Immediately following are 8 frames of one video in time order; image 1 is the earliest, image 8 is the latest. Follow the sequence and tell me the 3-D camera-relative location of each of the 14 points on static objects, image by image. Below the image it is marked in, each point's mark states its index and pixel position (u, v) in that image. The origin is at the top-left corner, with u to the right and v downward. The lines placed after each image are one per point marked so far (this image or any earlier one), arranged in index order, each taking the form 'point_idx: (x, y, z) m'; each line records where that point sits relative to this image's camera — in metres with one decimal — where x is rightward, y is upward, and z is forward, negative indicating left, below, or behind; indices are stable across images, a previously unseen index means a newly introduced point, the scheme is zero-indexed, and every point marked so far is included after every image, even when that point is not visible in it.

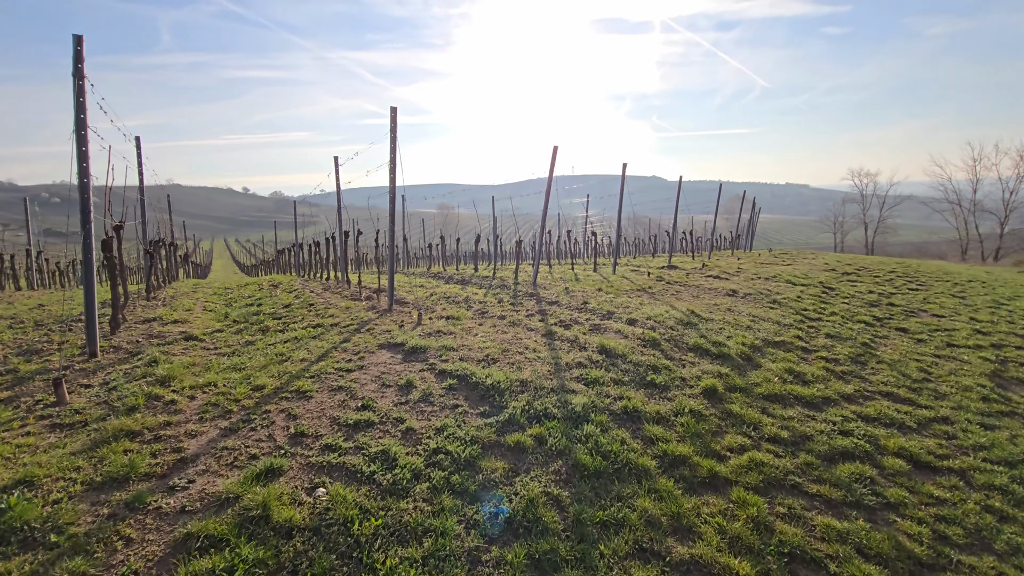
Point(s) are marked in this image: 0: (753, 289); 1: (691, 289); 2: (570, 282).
0: (+5.8, 0.0, +12.4) m
1: (+4.2, -0.1, +12.3) m
2: (+1.5, +0.1, +13.6) m
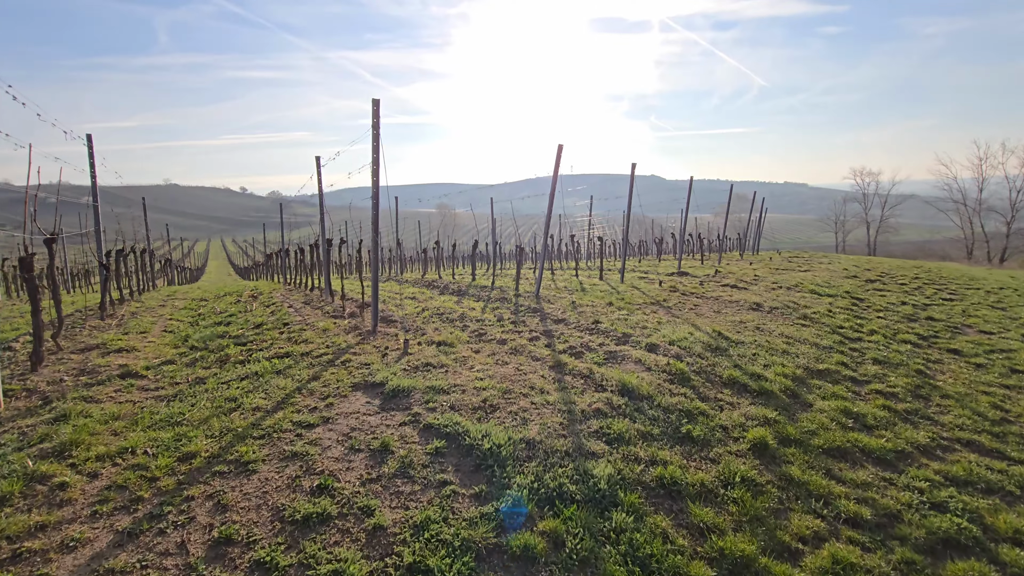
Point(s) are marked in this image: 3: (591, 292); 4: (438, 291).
0: (+5.8, -0.3, +11.3) m
1: (+4.3, -0.3, +11.2) m
2: (+1.5, -0.2, +12.5) m
3: (+2.0, -0.1, +12.7) m
4: (-2.0, -0.1, +14.0) m
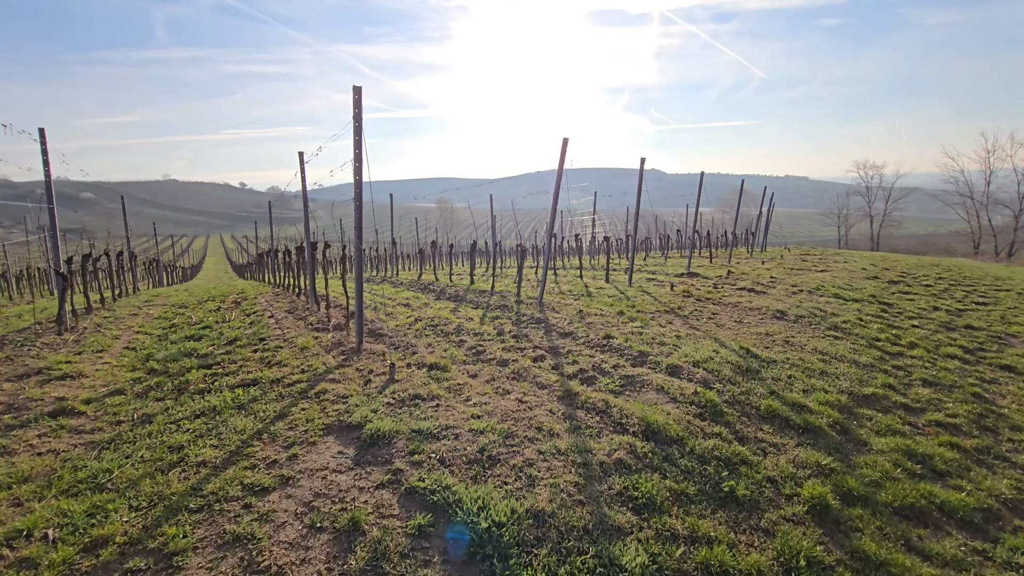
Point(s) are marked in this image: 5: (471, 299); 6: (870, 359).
0: (+5.8, -0.4, +10.4) m
1: (+4.3, -0.5, +10.3) m
2: (+1.6, -0.3, +11.6) m
3: (+2.0, -0.2, +11.8) m
4: (-2.0, -0.2, +13.1) m
5: (-0.9, -0.3, +11.9) m
6: (+5.2, -1.0, +7.6) m
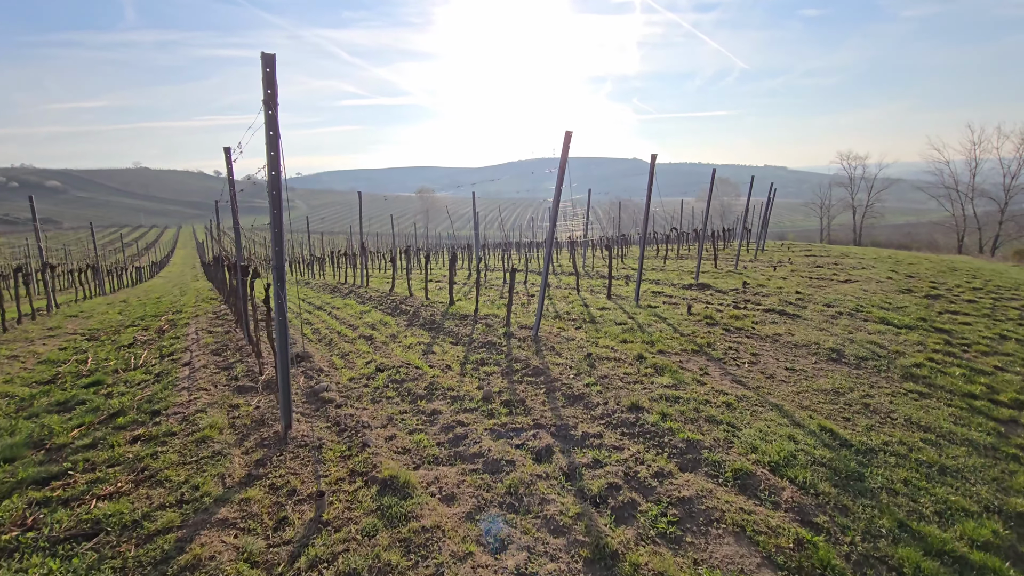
0: (+5.7, -0.9, +8.5) m
1: (+4.1, -1.0, +8.3) m
2: (+1.3, -0.8, +9.5) m
3: (+1.8, -0.7, +9.7) m
4: (-2.3, -0.7, +10.9) m
5: (-1.2, -0.8, +9.7) m
6: (+5.1, -1.6, +5.6) m
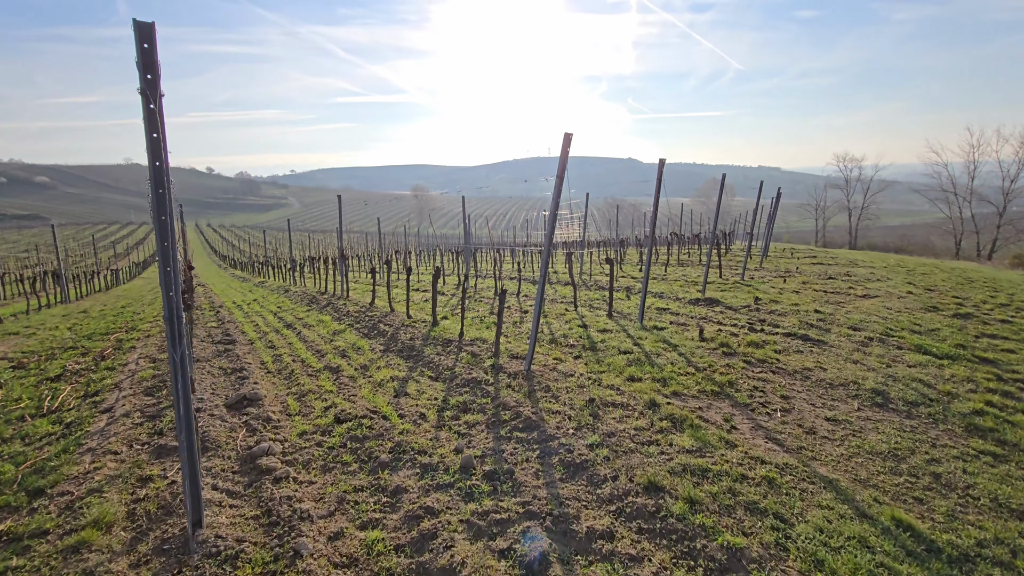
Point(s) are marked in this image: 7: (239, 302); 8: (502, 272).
0: (+5.5, -1.3, +7.3) m
1: (+3.9, -1.4, +7.1) m
2: (+1.2, -1.2, +8.3) m
3: (+1.6, -1.1, +8.5) m
4: (-2.5, -1.1, +9.6) m
5: (-1.4, -1.1, +8.5) m
6: (+5.0, -2.0, +4.4) m
7: (-9.5, -0.5, +18.1) m
8: (-0.3, +0.6, +19.0) m
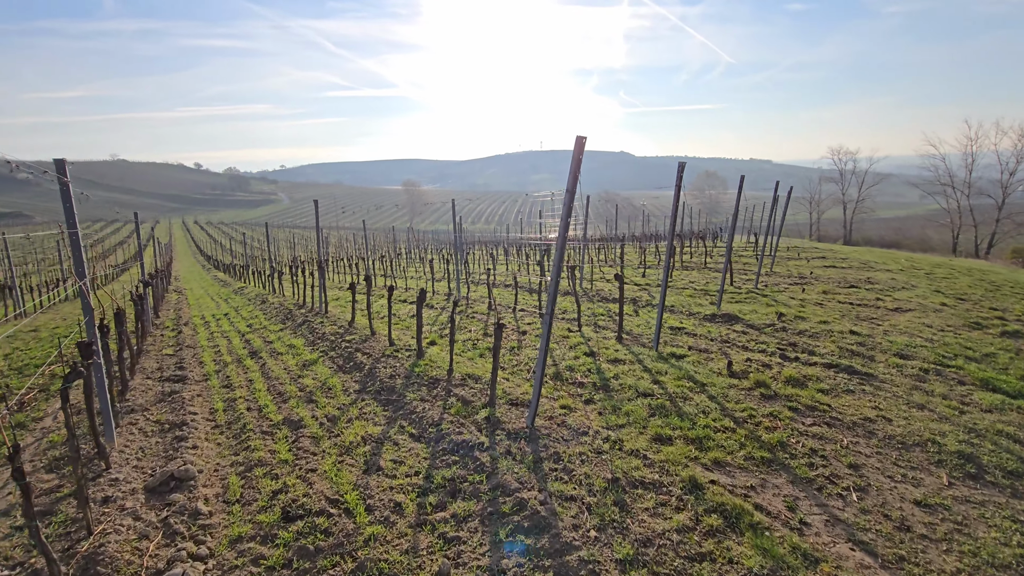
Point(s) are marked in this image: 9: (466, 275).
0: (+5.5, -1.8, +6.0) m
1: (+3.9, -1.8, +5.8) m
2: (+1.2, -1.6, +6.9) m
3: (+1.6, -1.5, +7.1) m
4: (-2.5, -1.5, +8.2) m
5: (-1.4, -1.6, +7.0) m
6: (+5.0, -2.5, +3.1) m
7: (-9.7, -0.9, +16.5) m
8: (-0.5, +0.2, +17.6) m
9: (-1.7, +0.5, +19.6) m
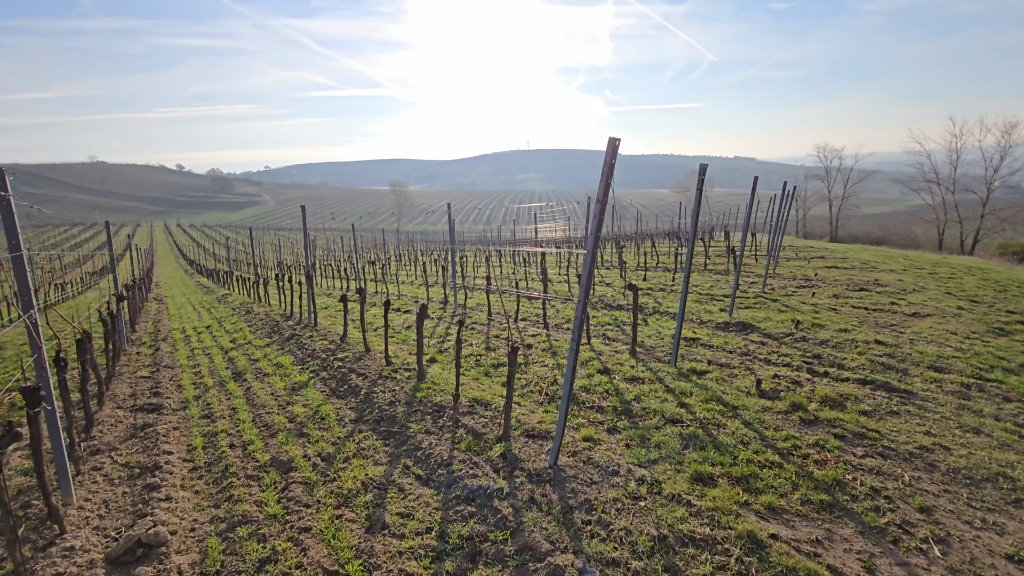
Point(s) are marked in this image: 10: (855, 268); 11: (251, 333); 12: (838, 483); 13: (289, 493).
0: (+5.7, -1.9, +5.4) m
1: (+4.2, -2.0, +5.1) m
2: (+1.4, -1.8, +6.2) m
3: (+1.8, -1.7, +6.5) m
4: (-2.3, -1.8, +7.4) m
5: (-1.2, -1.8, +6.3) m
6: (+5.3, -2.6, +2.5) m
7: (-9.7, -1.2, +15.6) m
8: (-0.6, 0.0, +16.8) m
9: (-1.8, +0.2, +18.8) m
10: (+13.3, +0.8, +20.1) m
11: (-7.0, -1.2, +13.9) m
12: (+3.3, -1.9, +5.2) m
13: (-2.3, -2.1, +5.4) m
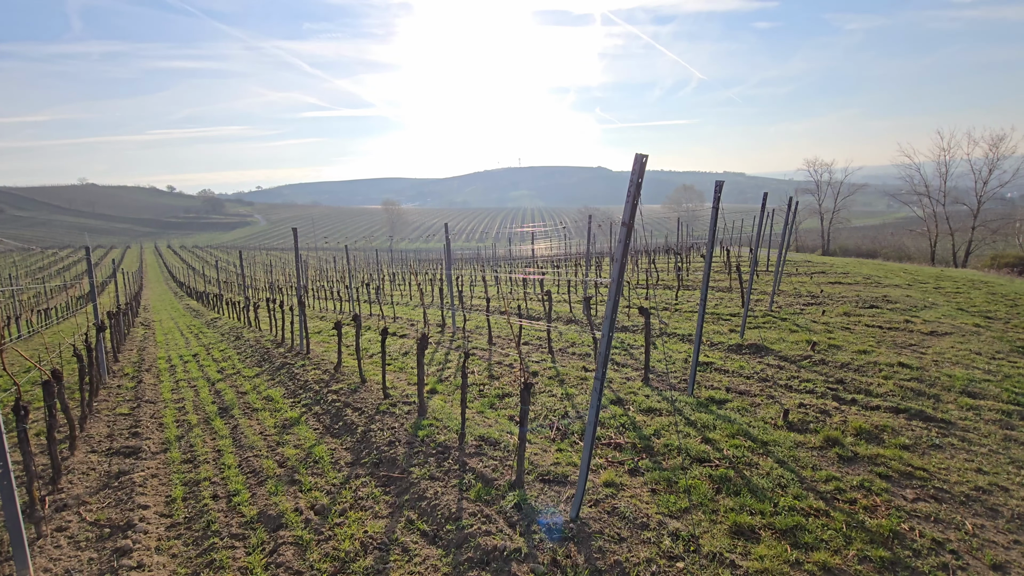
0: (+5.9, -2.1, +4.9) m
1: (+4.3, -2.2, +4.6) m
2: (+1.5, -2.1, +5.6) m
3: (+1.9, -2.1, +5.9) m
4: (-2.2, -2.2, +6.8) m
5: (-1.0, -2.2, +5.7) m
6: (+5.5, -2.8, +2.0) m
7: (-9.7, -2.0, +14.9) m
8: (-0.6, -0.7, +16.3) m
9: (-1.8, -0.5, +18.3) m
10: (+13.2, +0.2, +19.7) m
11: (-6.9, -1.9, +13.2) m
12: (+3.4, -2.2, +4.7) m
13: (-2.1, -2.4, +4.8) m
